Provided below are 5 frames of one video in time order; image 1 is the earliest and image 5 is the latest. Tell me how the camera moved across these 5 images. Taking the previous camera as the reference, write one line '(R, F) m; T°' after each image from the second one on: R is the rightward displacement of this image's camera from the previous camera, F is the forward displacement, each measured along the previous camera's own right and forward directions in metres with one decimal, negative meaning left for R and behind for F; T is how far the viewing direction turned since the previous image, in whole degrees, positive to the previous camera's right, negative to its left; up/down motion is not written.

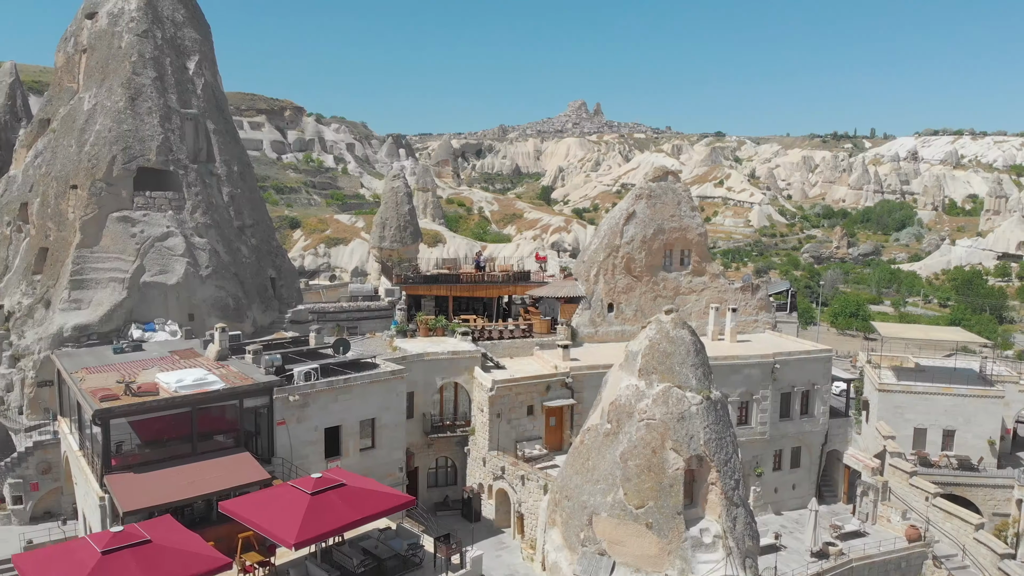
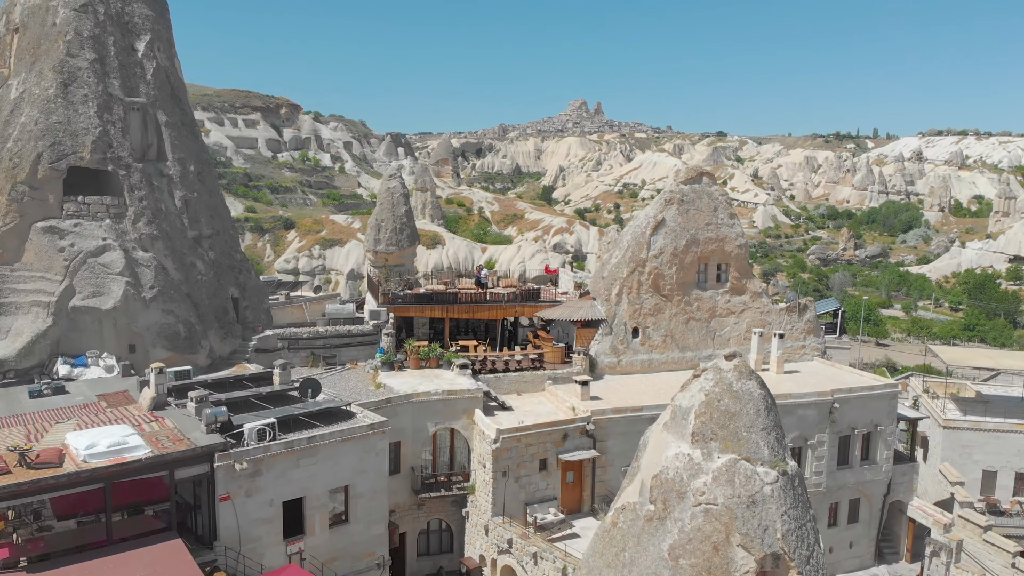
(-0.6, +4.1) m; 0°
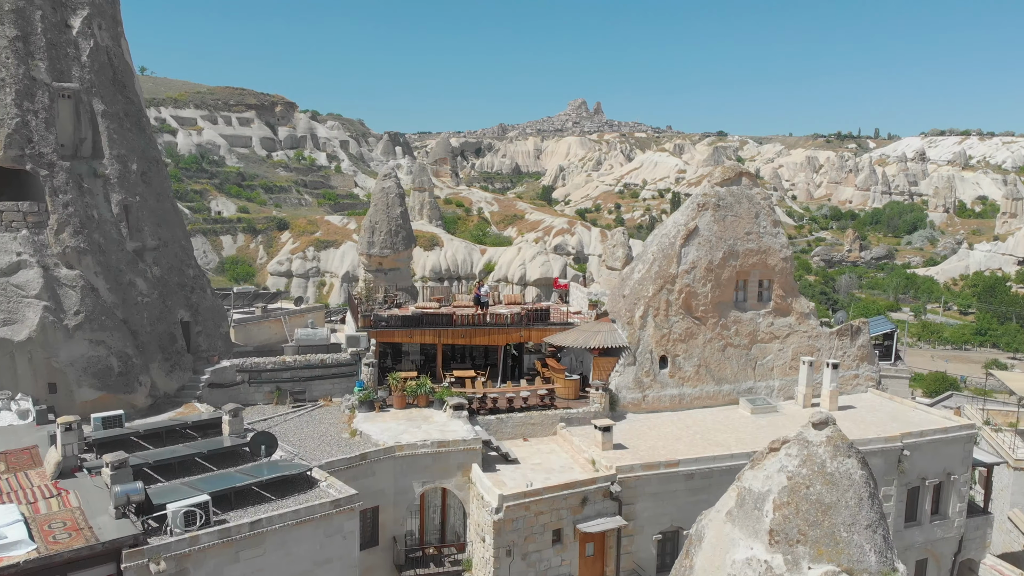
(-0.3, +3.6) m; 0°
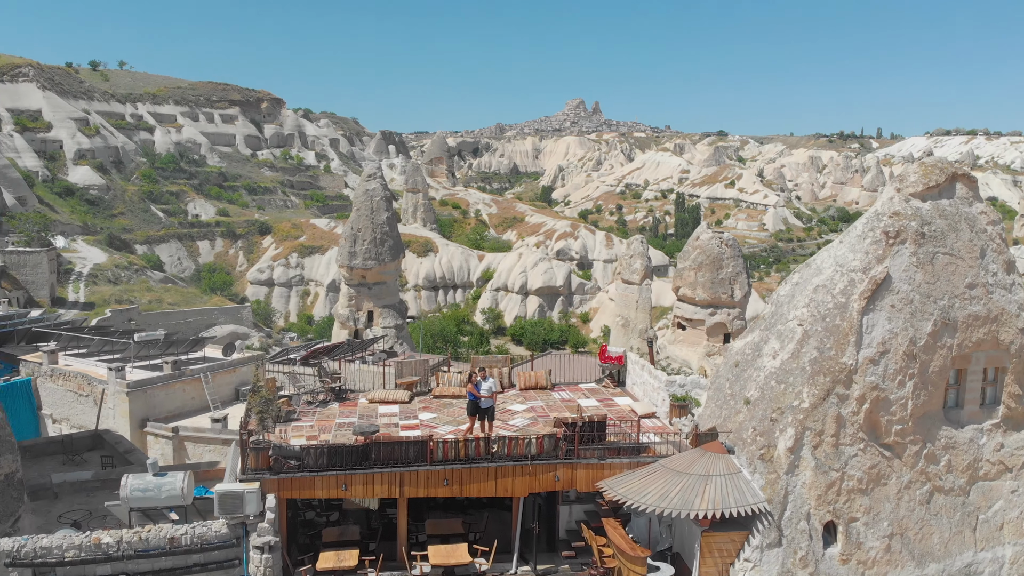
(-1.0, +9.0) m; 0°
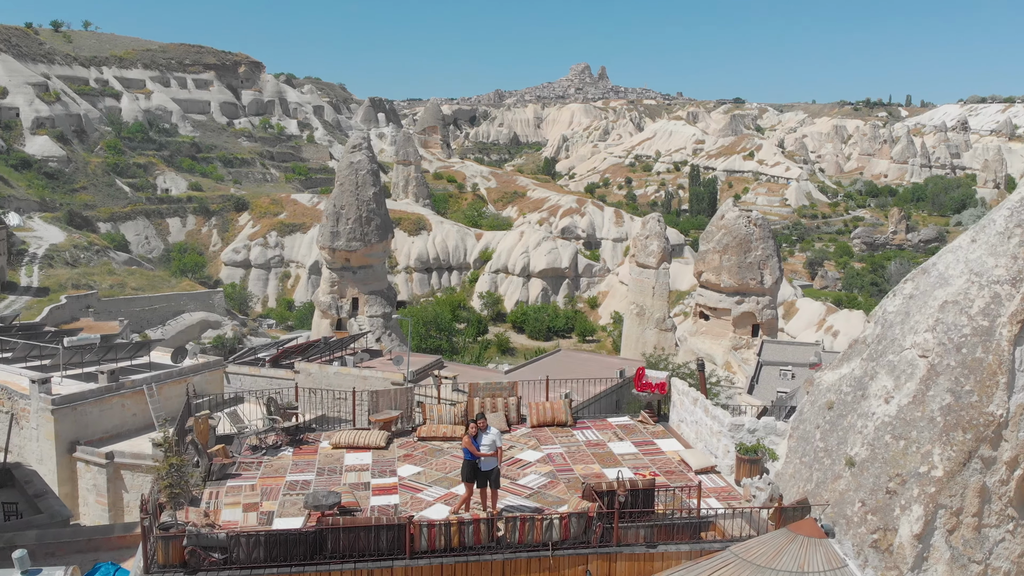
(-0.4, +3.5) m; +1°
